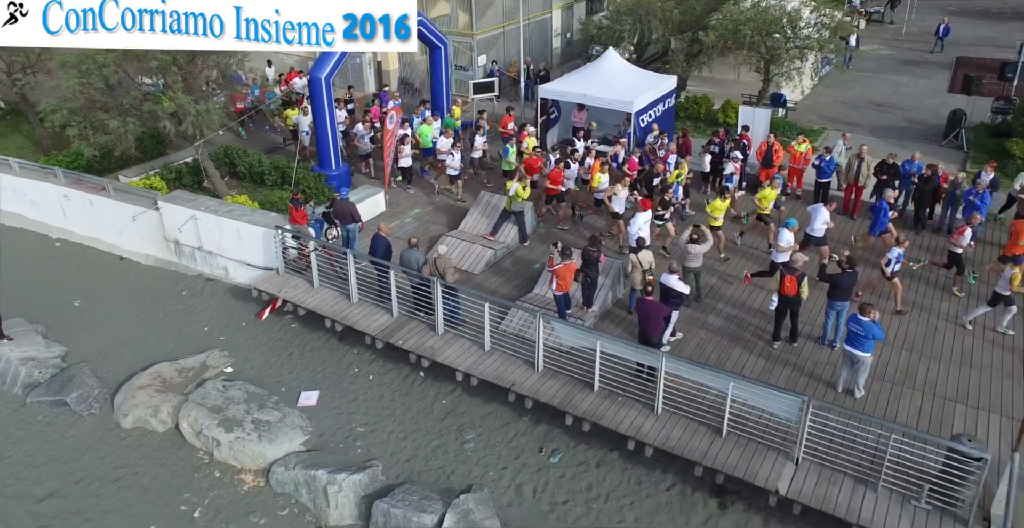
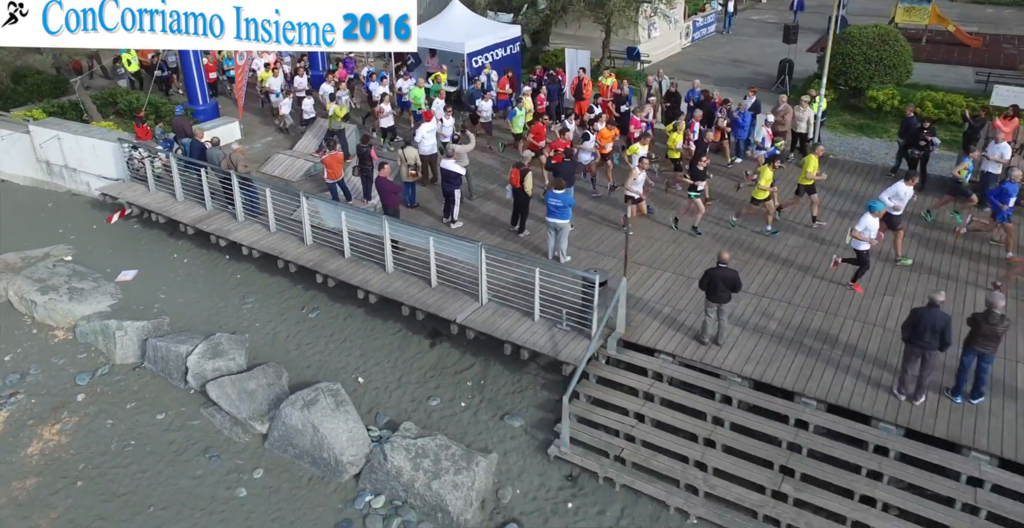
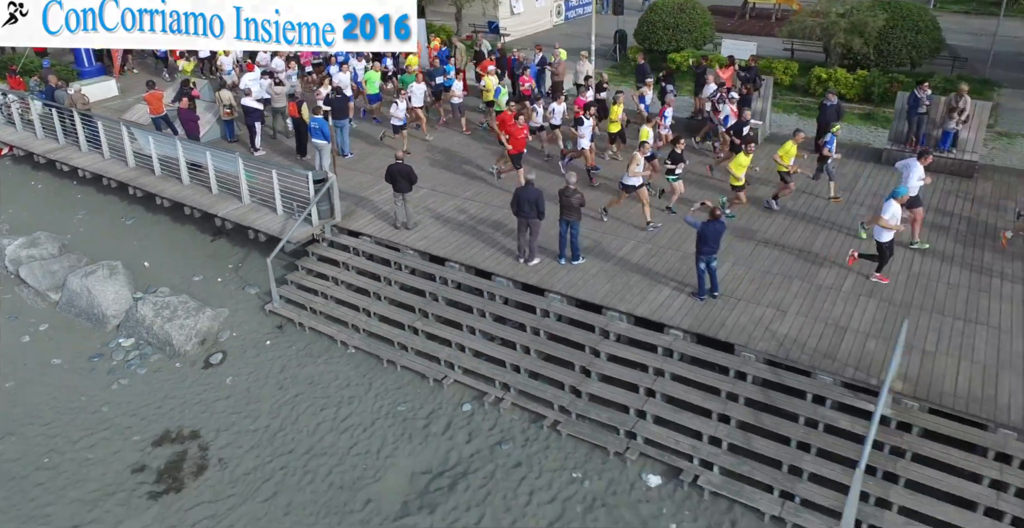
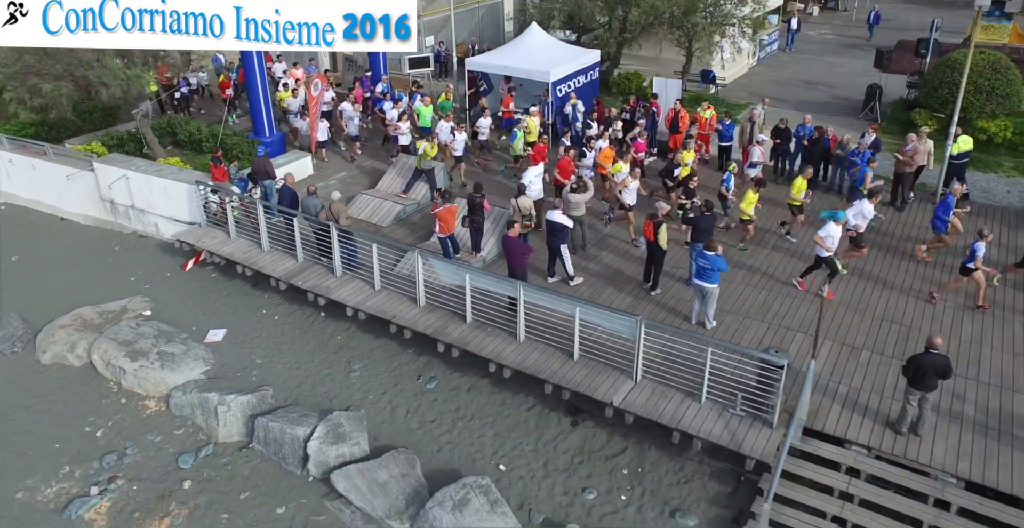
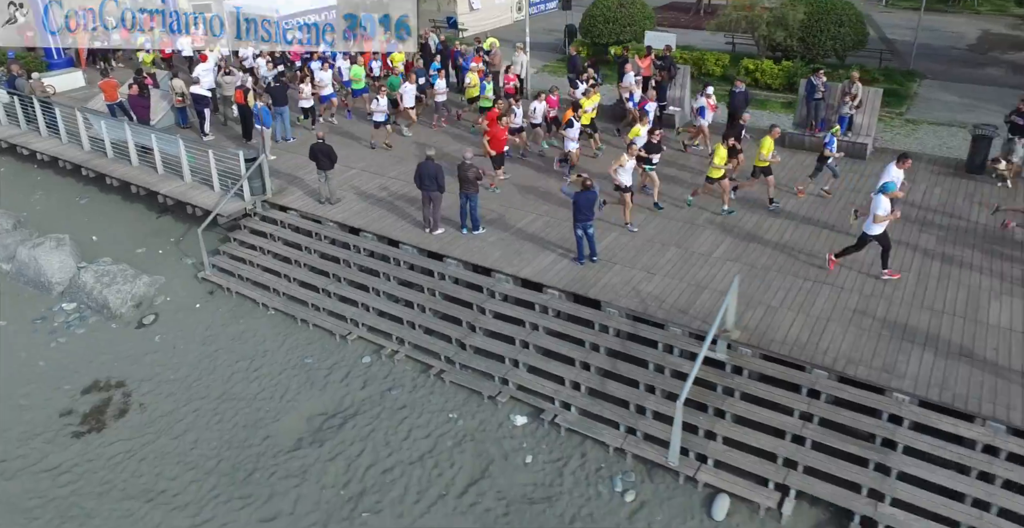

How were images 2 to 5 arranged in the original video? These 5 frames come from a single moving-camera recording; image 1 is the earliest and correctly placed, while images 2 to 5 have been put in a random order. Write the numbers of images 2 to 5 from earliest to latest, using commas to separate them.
4, 2, 3, 5
